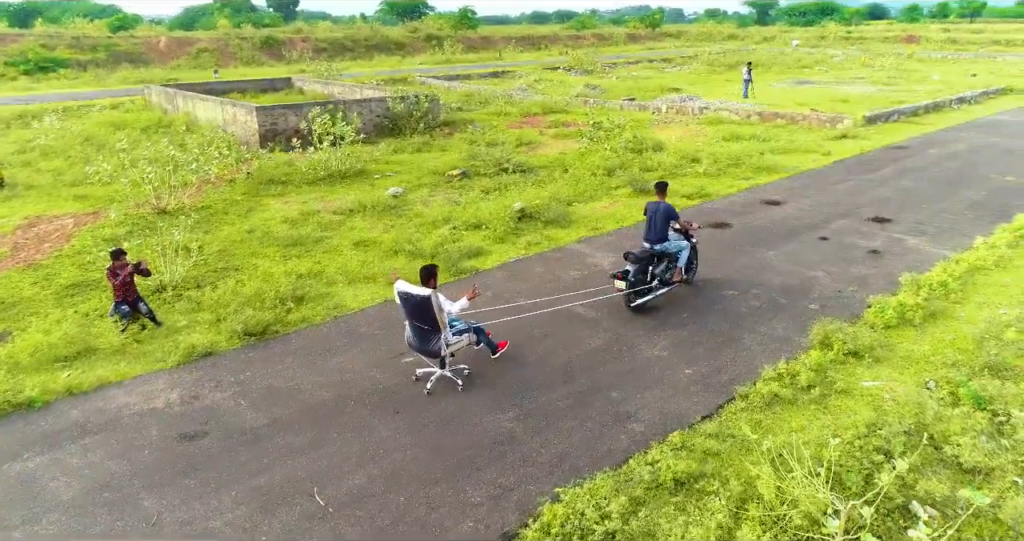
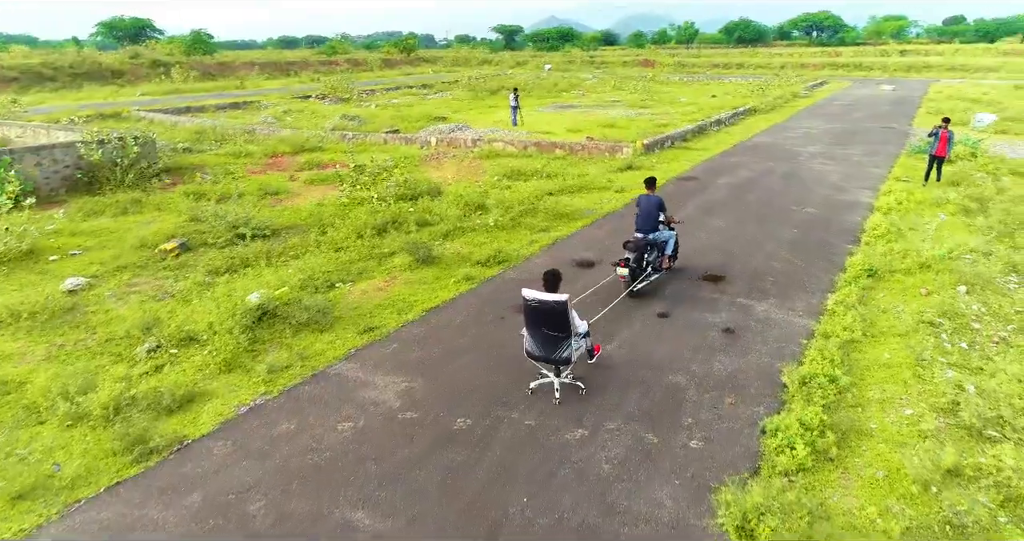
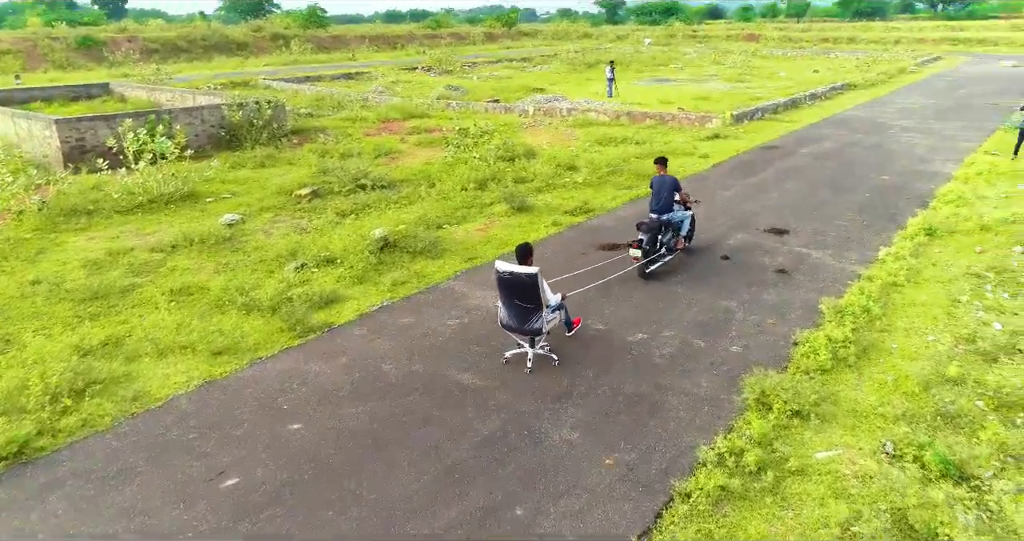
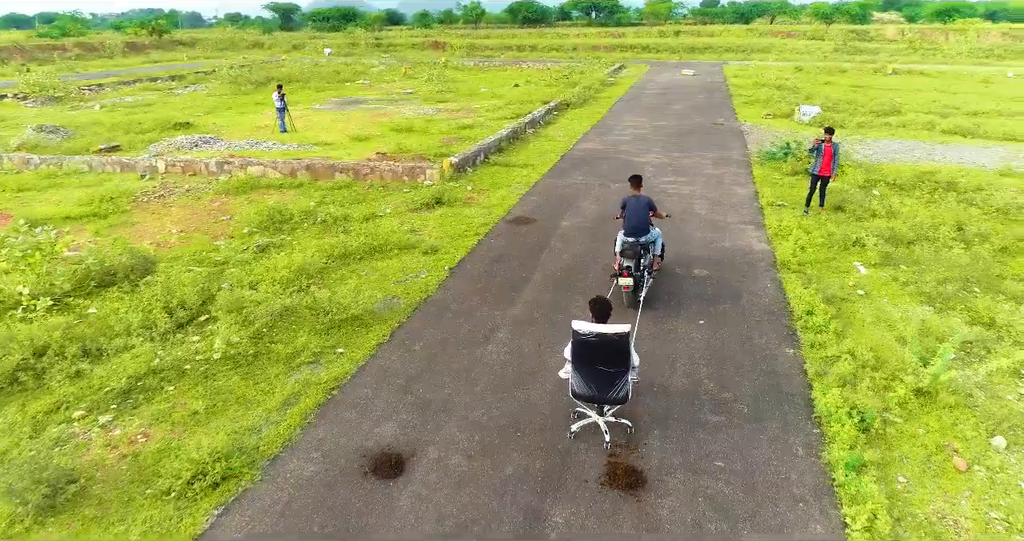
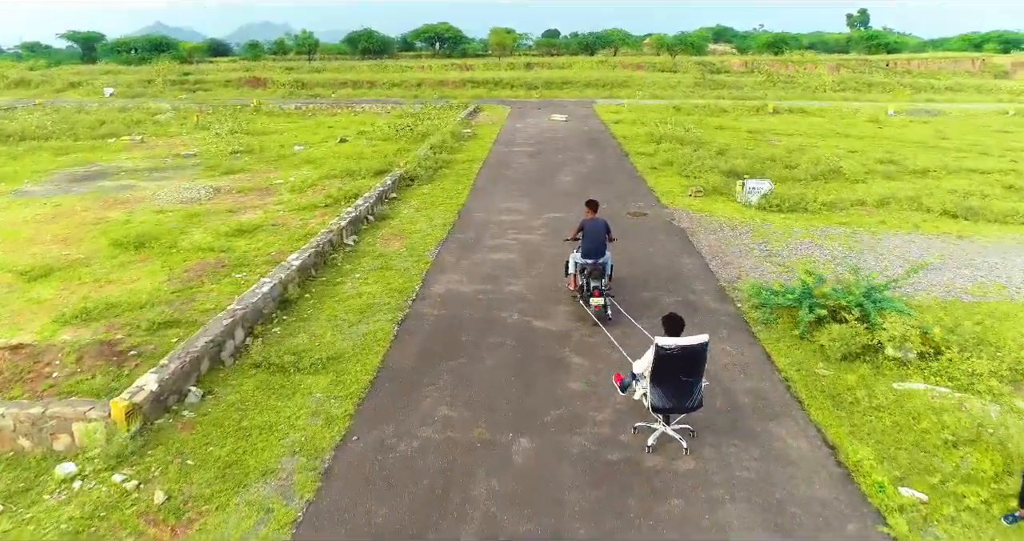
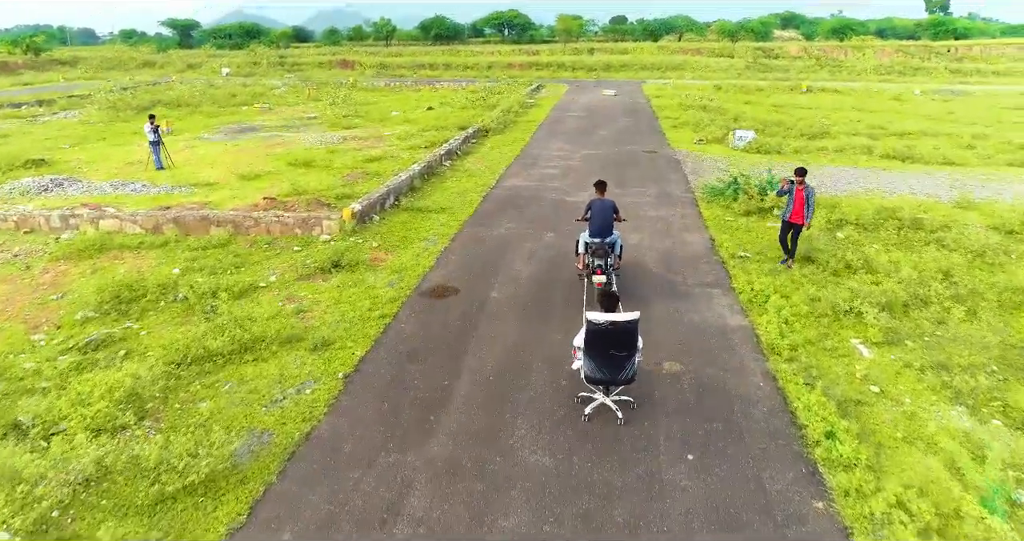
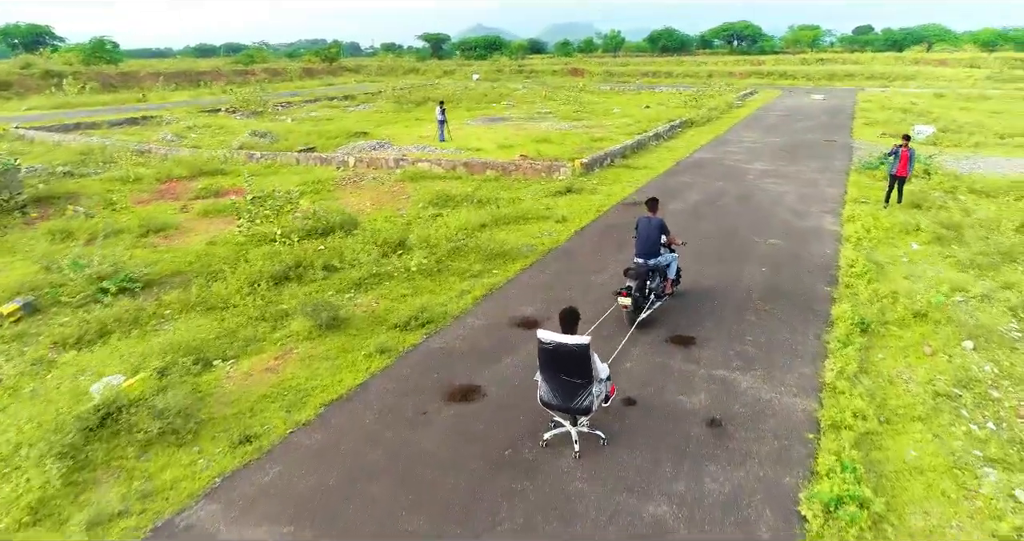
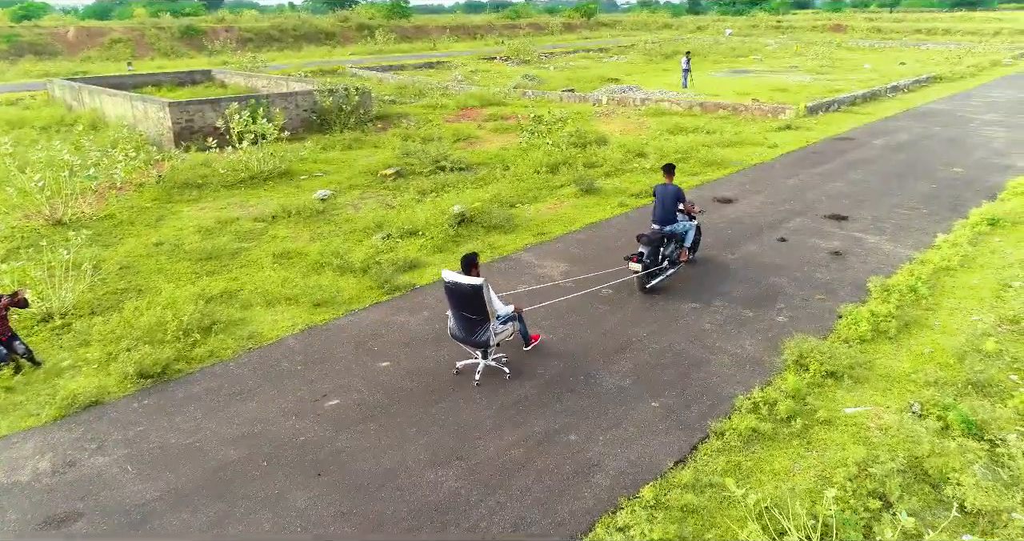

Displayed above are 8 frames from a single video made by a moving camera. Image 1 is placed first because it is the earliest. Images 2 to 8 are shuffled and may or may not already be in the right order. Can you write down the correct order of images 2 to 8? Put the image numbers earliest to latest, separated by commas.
8, 3, 2, 7, 4, 6, 5
